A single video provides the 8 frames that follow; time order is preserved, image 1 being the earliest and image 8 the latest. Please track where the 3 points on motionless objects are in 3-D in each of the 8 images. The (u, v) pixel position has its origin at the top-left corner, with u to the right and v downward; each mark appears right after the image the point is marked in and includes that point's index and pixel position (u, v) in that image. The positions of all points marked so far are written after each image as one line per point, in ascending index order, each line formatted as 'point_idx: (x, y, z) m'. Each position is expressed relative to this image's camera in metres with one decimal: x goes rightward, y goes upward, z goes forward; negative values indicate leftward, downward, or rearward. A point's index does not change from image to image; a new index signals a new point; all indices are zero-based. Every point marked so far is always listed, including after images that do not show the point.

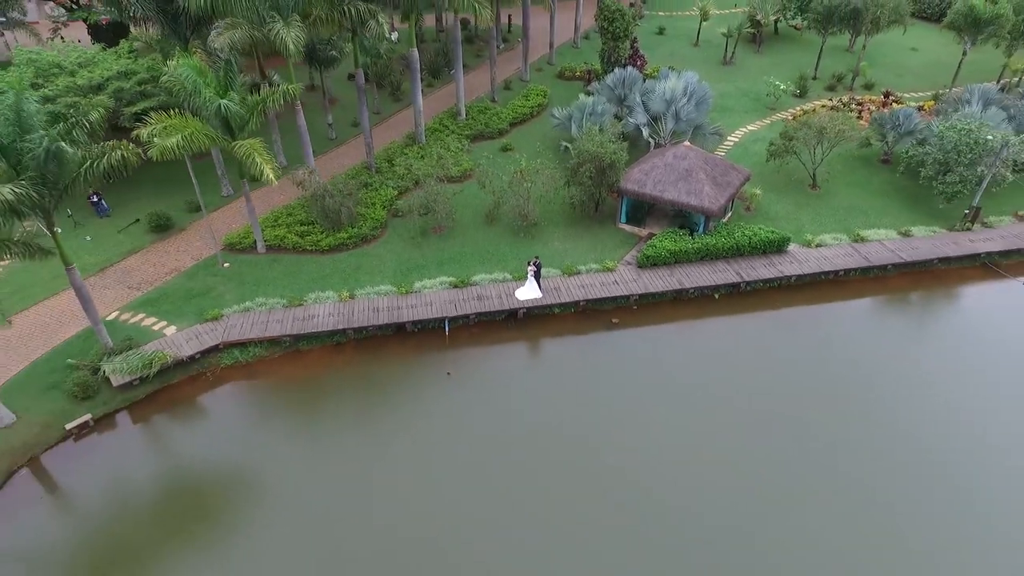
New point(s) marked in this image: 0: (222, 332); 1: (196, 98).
0: (-7.7, -1.1, +17.3) m
1: (-8.4, +5.1, +17.1) m
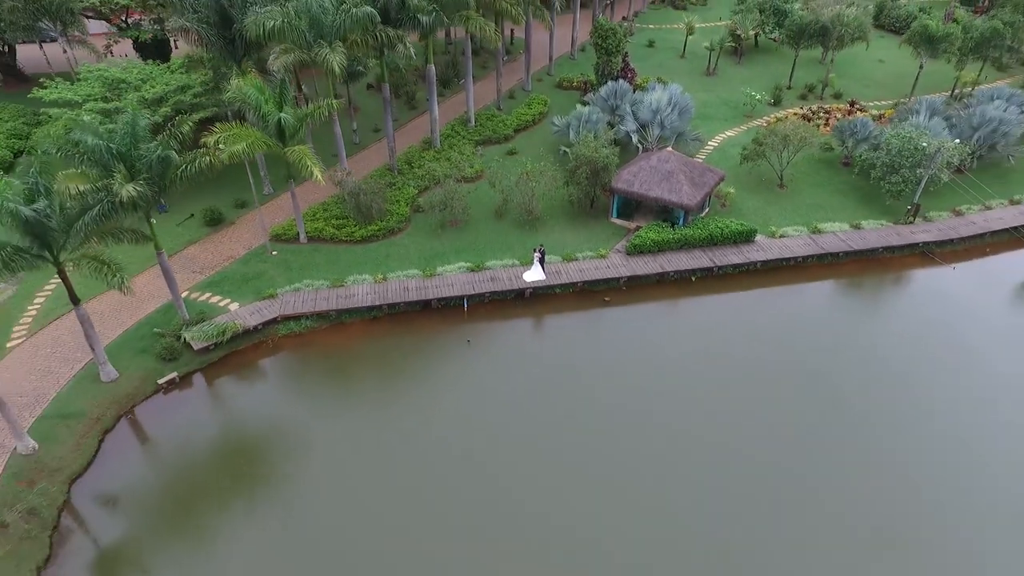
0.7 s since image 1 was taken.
0: (-7.5, -0.6, +20.6) m
1: (-8.1, +5.7, +20.3) m
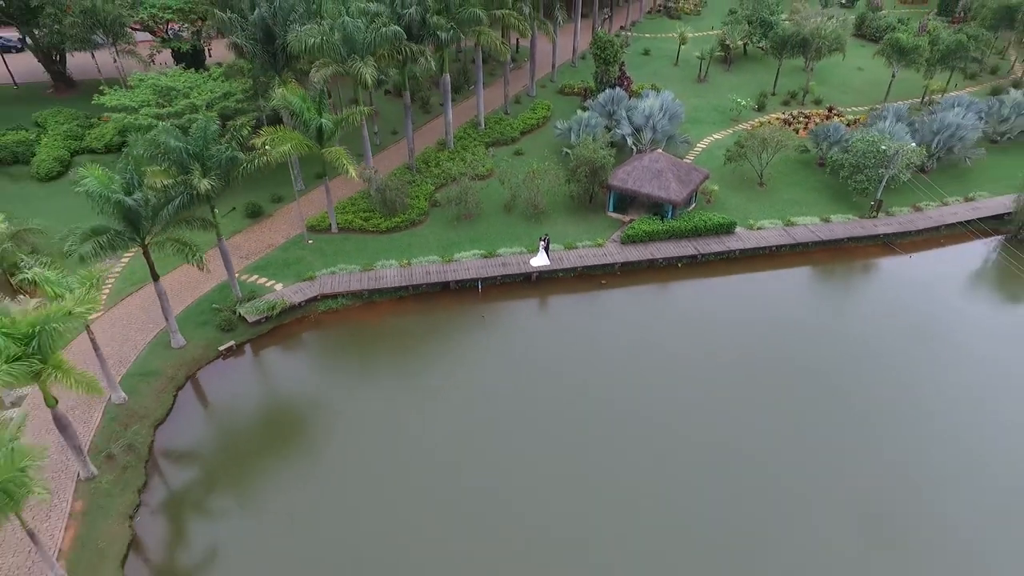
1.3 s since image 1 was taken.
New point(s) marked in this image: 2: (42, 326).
0: (-7.2, +0.1, +23.6) m
1: (-7.8, +6.3, +23.3) m
2: (-9.8, -0.8, +13.4) m
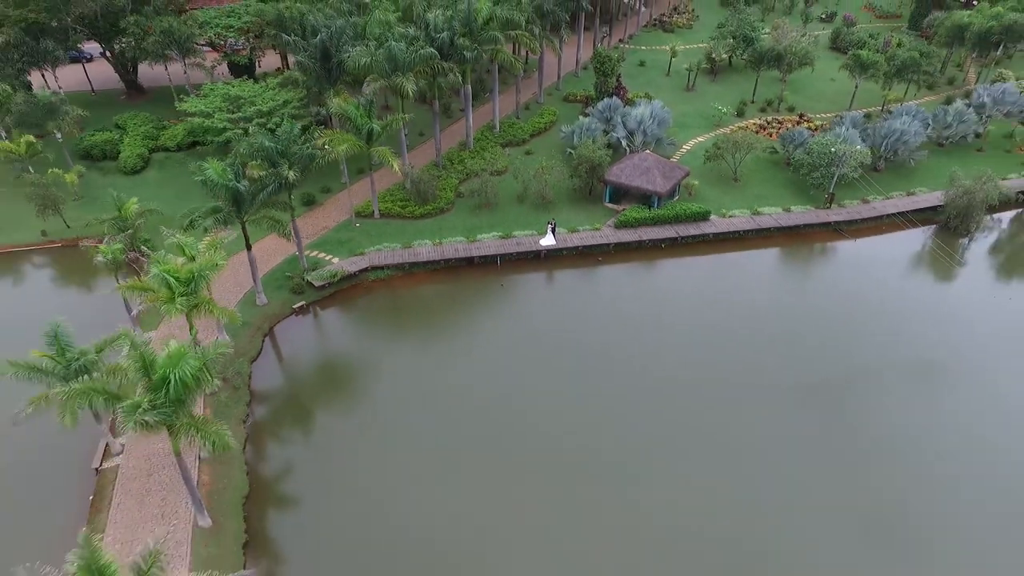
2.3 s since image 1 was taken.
0: (-6.6, +1.3, +28.9) m
1: (-7.2, +7.5, +28.6) m
2: (-9.3, +0.4, +18.8) m
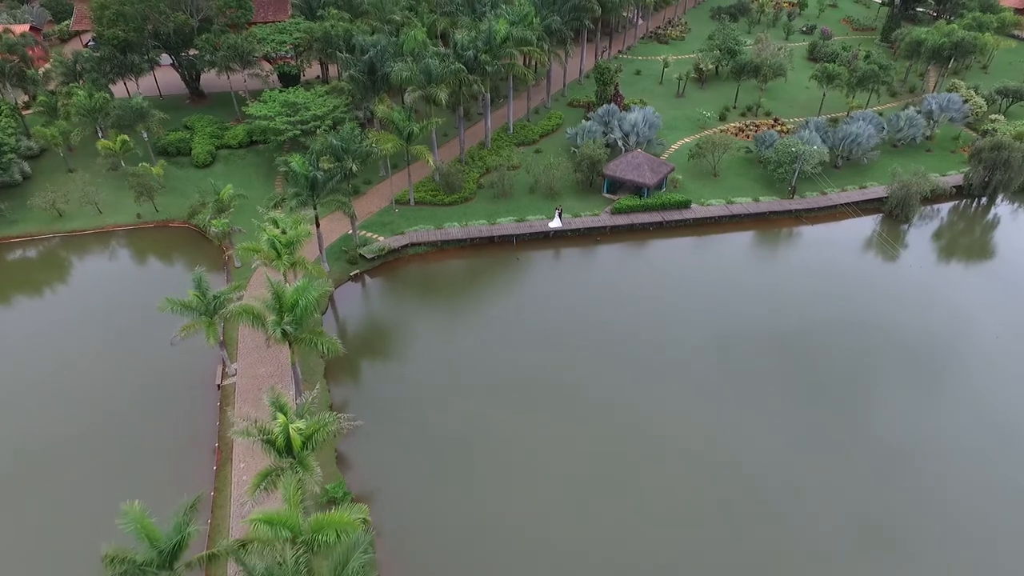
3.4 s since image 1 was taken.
0: (-5.8, +2.7, +35.1) m
1: (-6.4, +9.0, +34.8) m
2: (-8.5, +1.9, +24.9) m
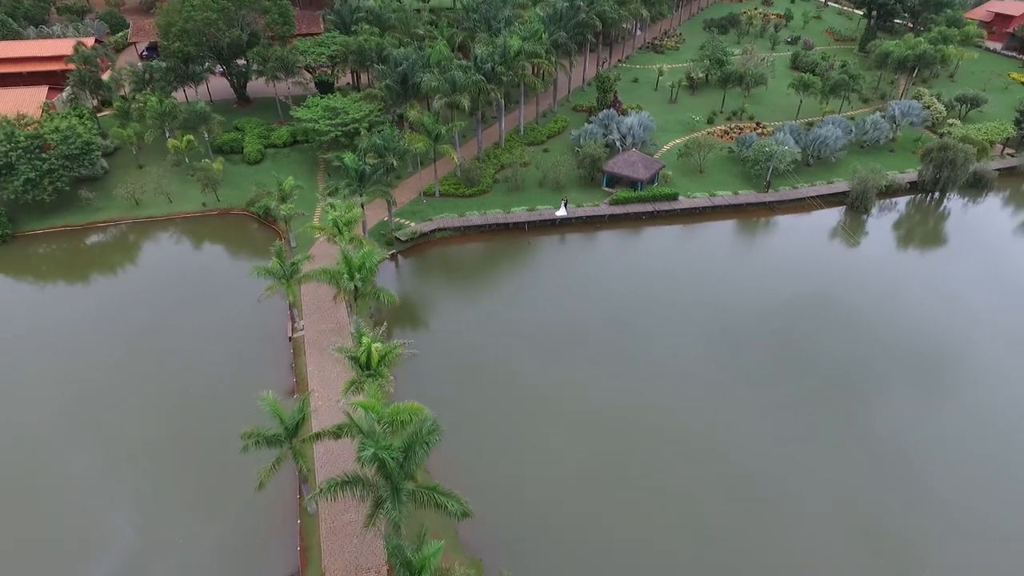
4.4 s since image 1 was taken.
0: (-5.0, +4.1, +40.9) m
1: (-5.6, +10.3, +40.7) m
2: (-7.8, +3.3, +30.8) m
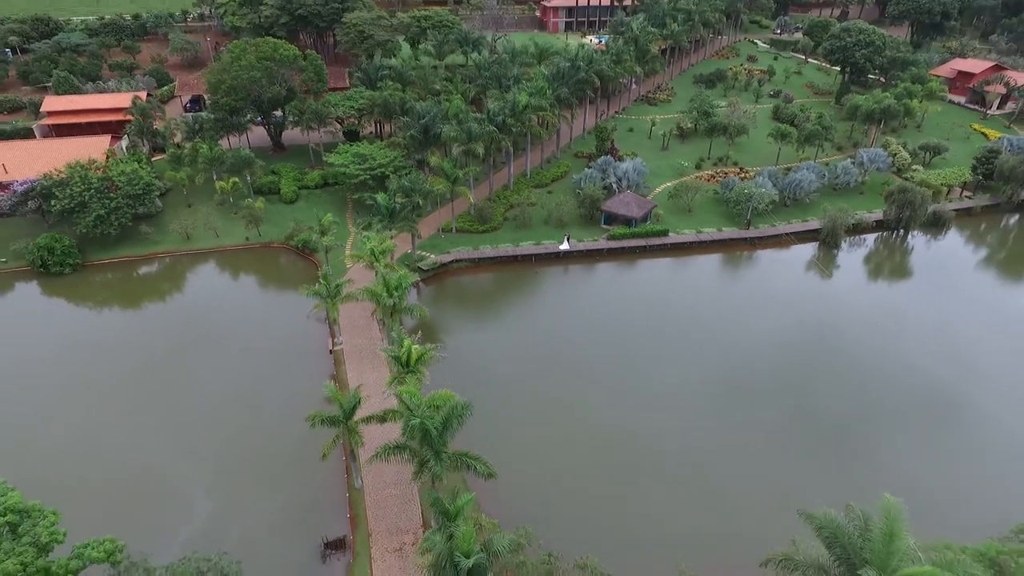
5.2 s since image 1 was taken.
0: (-4.4, +2.3, +46.1) m
1: (-4.9, +8.5, +46.3) m
2: (-7.2, +2.2, +36.0) m
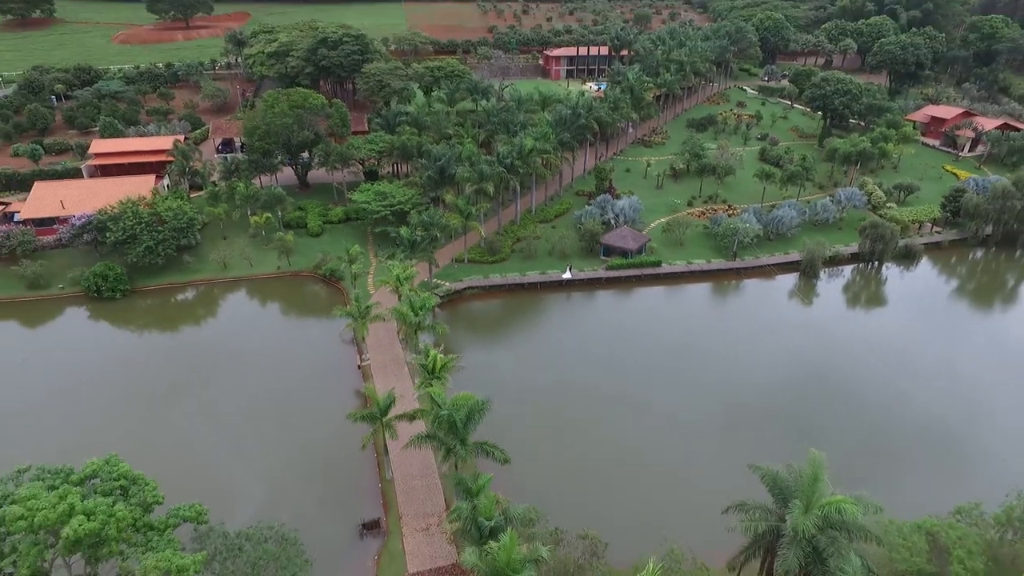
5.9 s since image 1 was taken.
0: (-3.8, +0.3, +50.7) m
1: (-4.3, +6.5, +51.2) m
2: (-6.7, +0.7, +40.6) m
